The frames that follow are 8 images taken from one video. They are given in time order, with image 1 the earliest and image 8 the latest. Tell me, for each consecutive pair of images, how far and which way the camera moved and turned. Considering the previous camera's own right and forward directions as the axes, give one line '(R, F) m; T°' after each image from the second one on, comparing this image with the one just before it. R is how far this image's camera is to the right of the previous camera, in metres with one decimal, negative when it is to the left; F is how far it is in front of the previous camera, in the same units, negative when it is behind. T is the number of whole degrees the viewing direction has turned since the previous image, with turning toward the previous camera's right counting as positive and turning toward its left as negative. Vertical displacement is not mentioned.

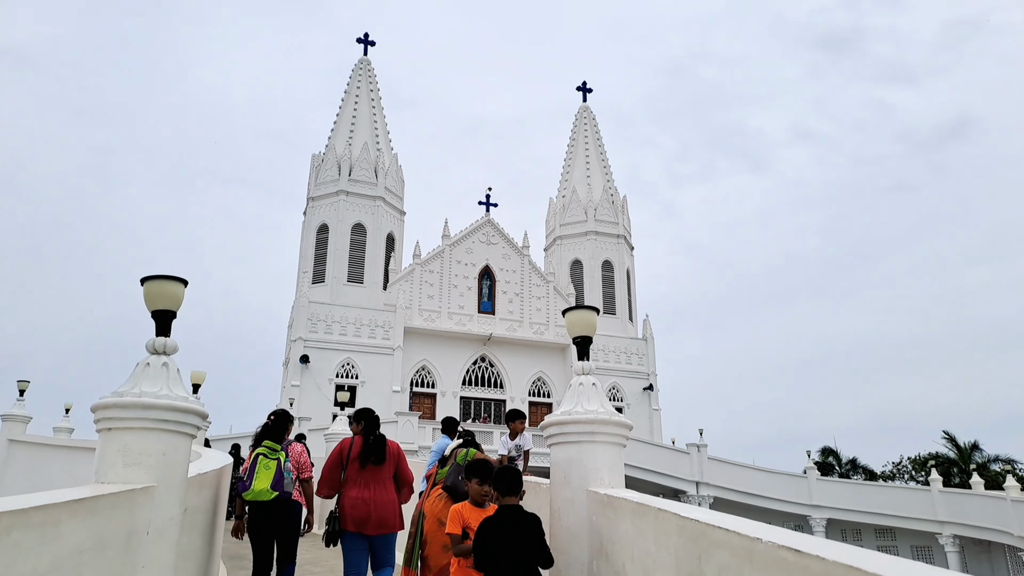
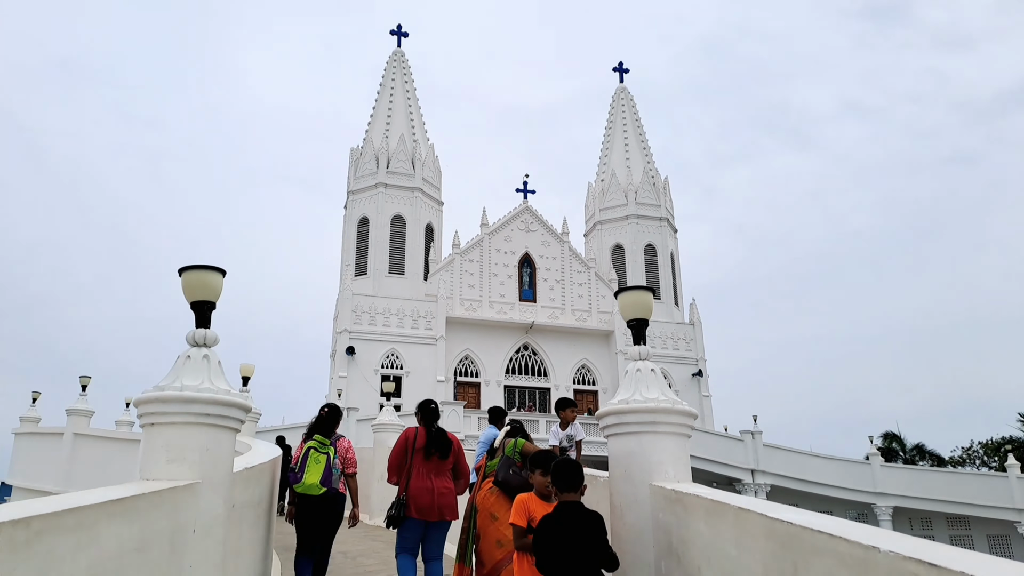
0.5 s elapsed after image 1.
(-0.1, +0.2) m; -3°
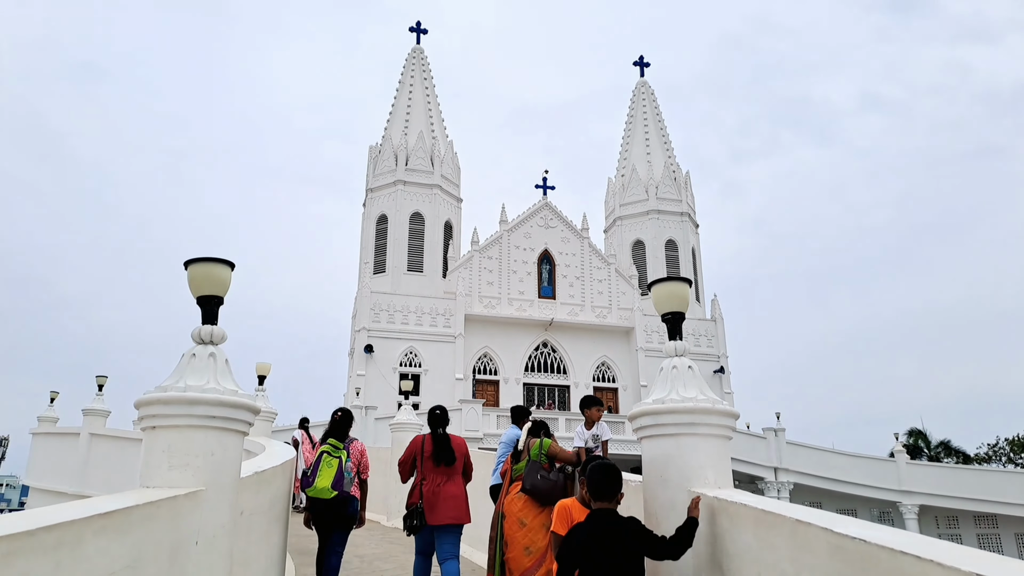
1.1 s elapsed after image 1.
(0.0, +0.3) m; -1°
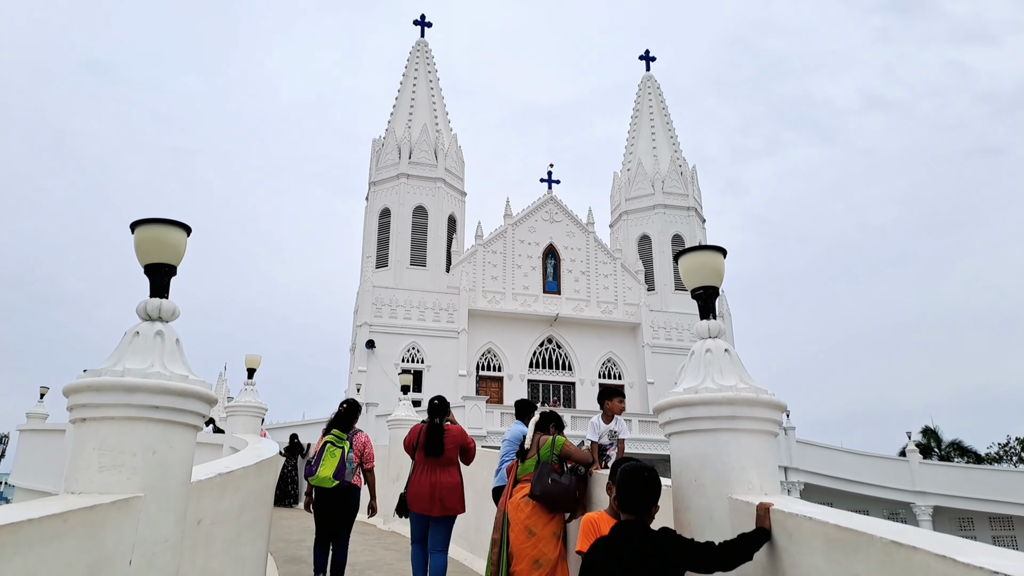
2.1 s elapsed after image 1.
(0.0, +0.6) m; 0°
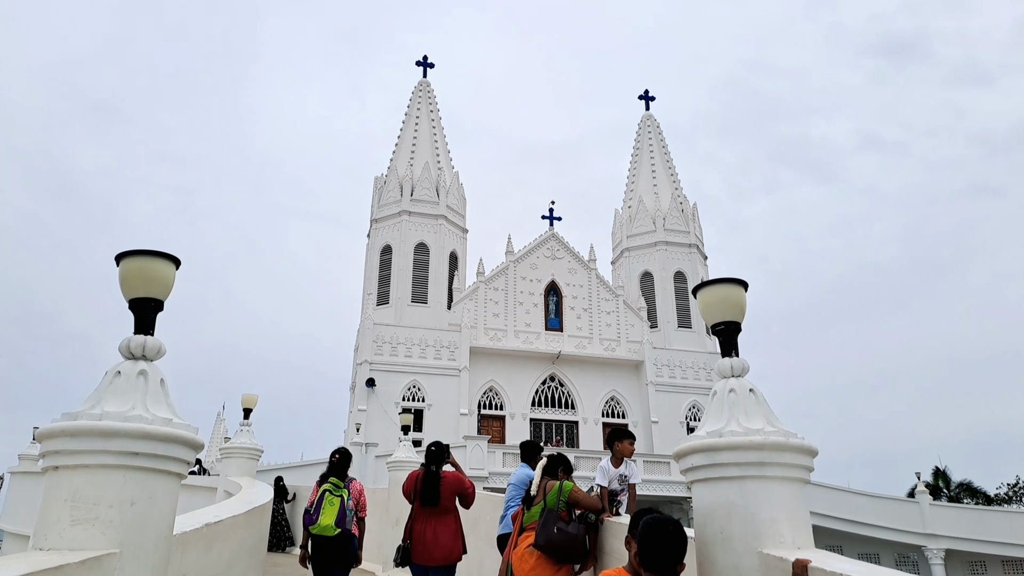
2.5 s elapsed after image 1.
(0.0, +0.2) m; 0°
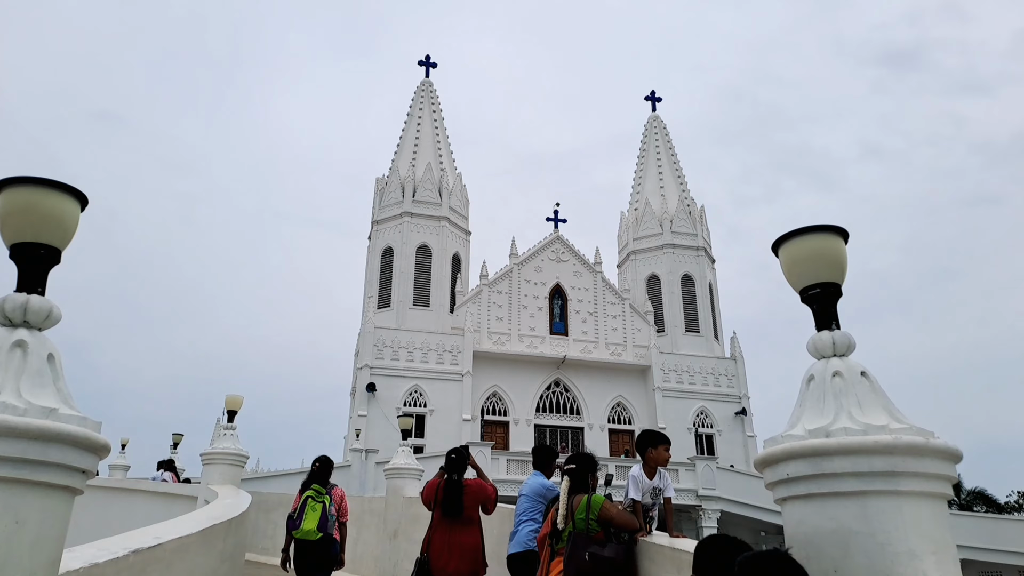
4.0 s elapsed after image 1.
(-0.1, +0.9) m; 0°
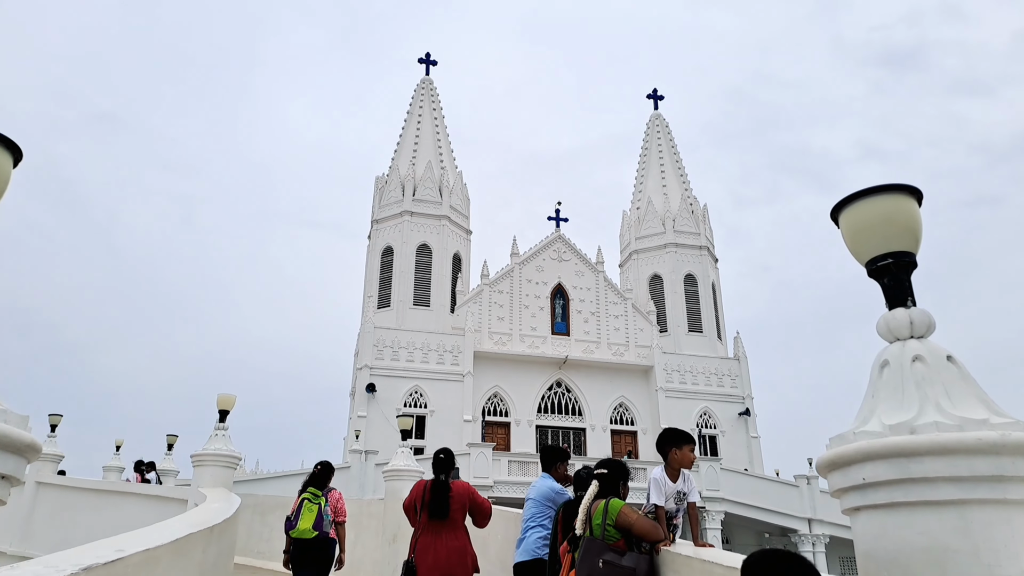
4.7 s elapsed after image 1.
(0.0, +0.4) m; 0°
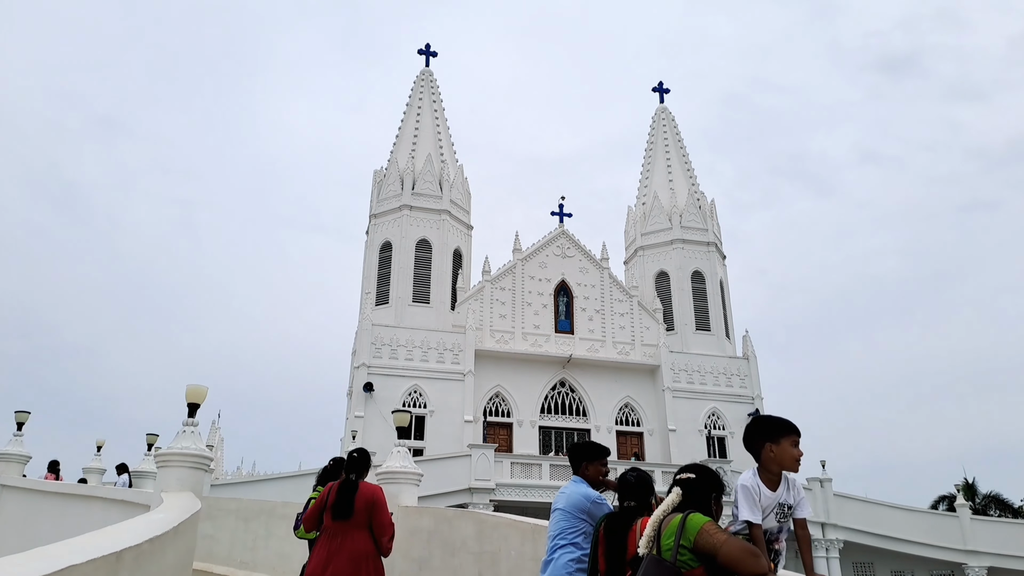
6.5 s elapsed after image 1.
(-0.1, +1.2) m; 0°
